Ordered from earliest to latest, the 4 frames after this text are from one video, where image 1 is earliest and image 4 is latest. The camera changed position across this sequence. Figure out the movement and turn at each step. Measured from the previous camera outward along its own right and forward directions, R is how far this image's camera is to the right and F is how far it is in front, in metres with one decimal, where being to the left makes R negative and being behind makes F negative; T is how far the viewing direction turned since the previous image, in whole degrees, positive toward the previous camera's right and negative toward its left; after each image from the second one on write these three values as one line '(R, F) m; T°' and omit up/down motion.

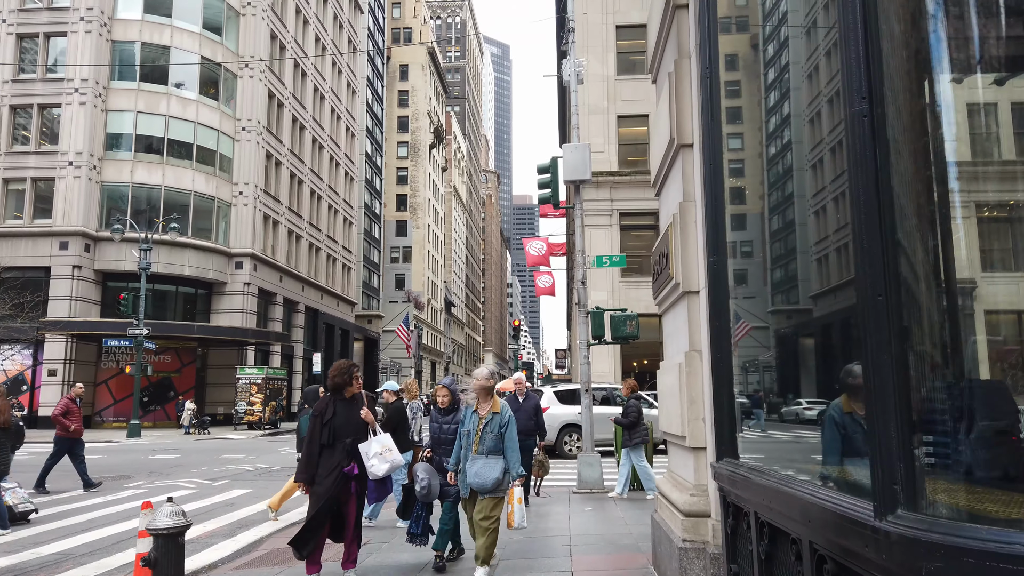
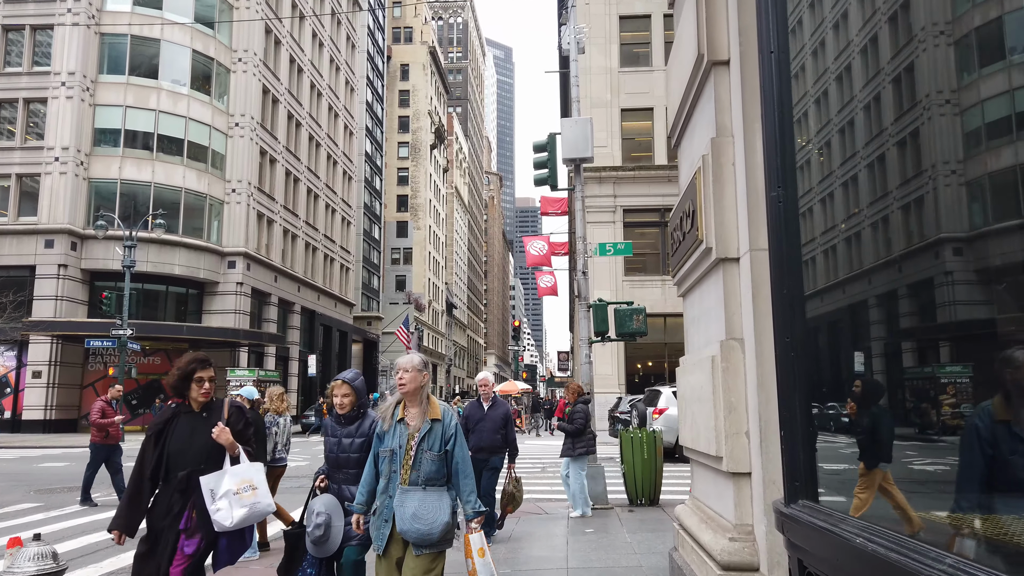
(+0.2, +1.3) m; 0°
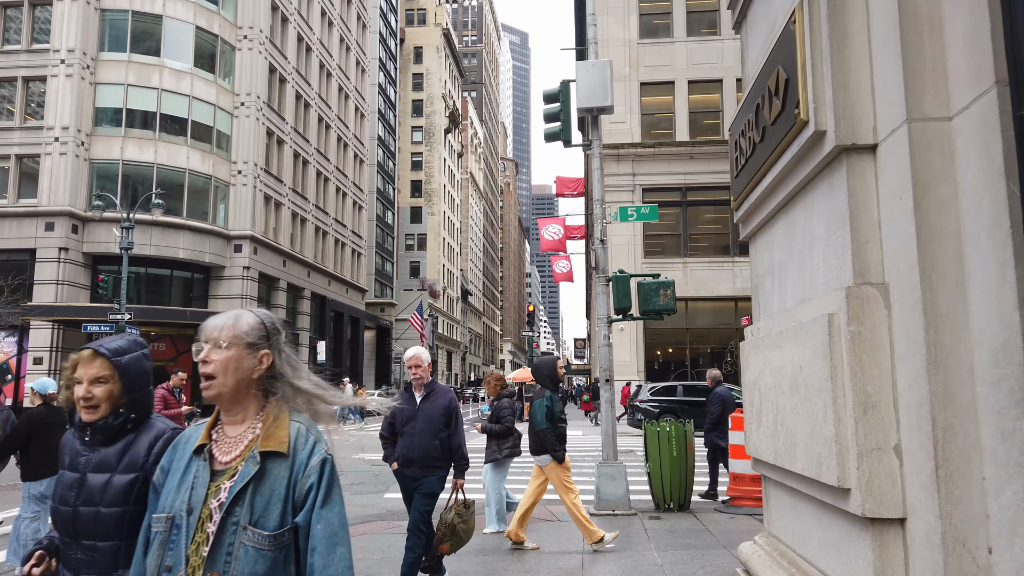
(+0.1, +1.5) m; -1°
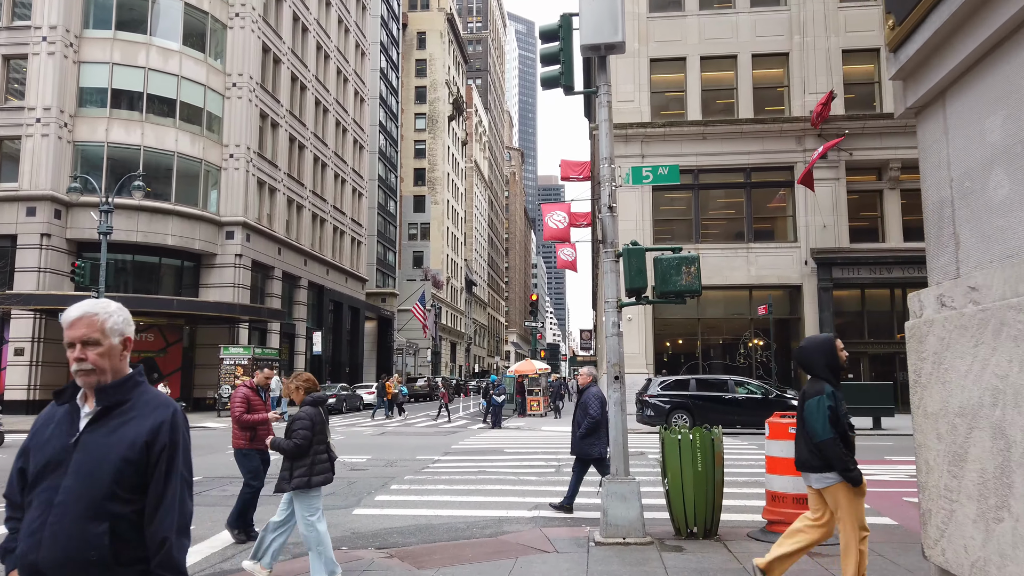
(+0.2, +1.7) m; 0°
